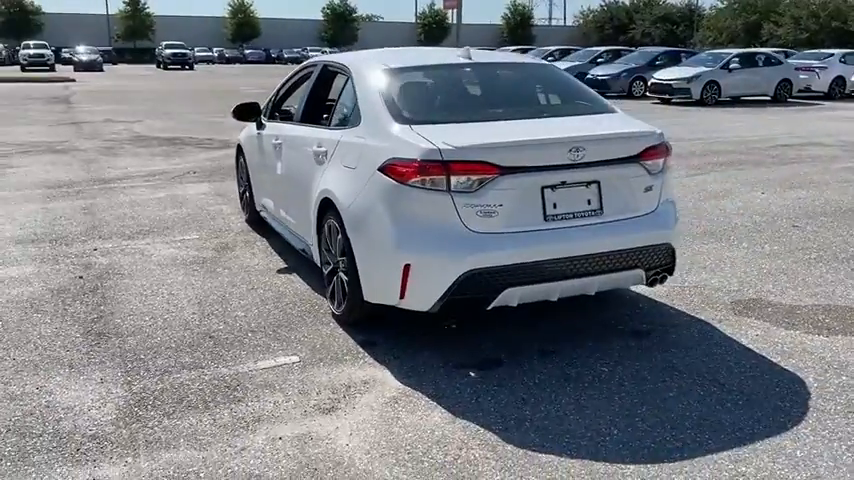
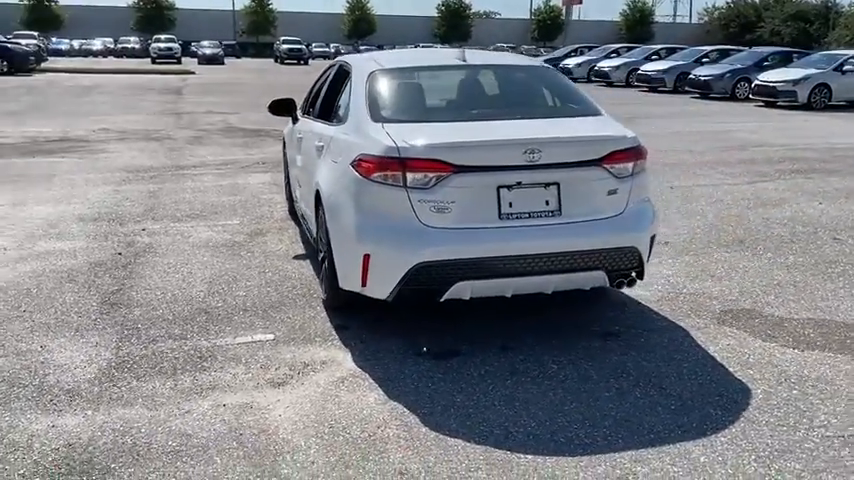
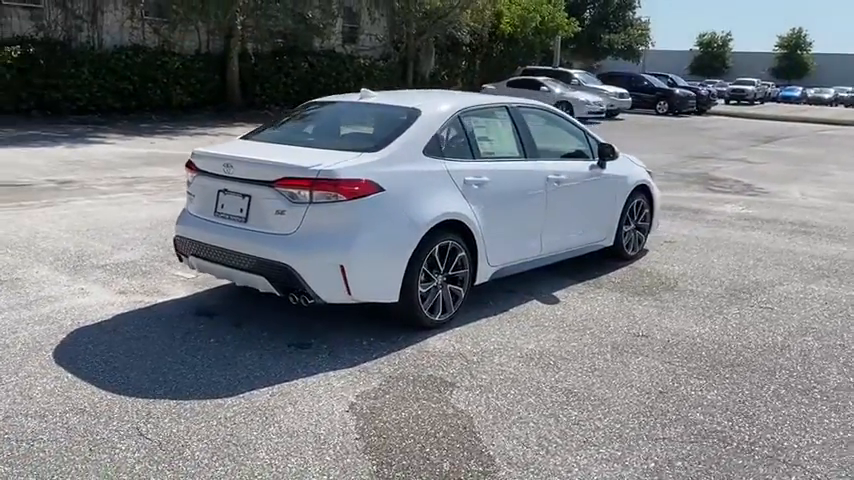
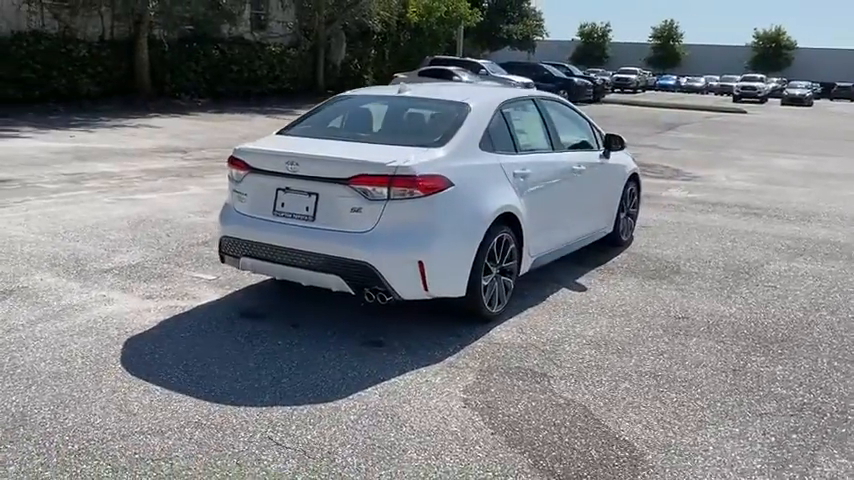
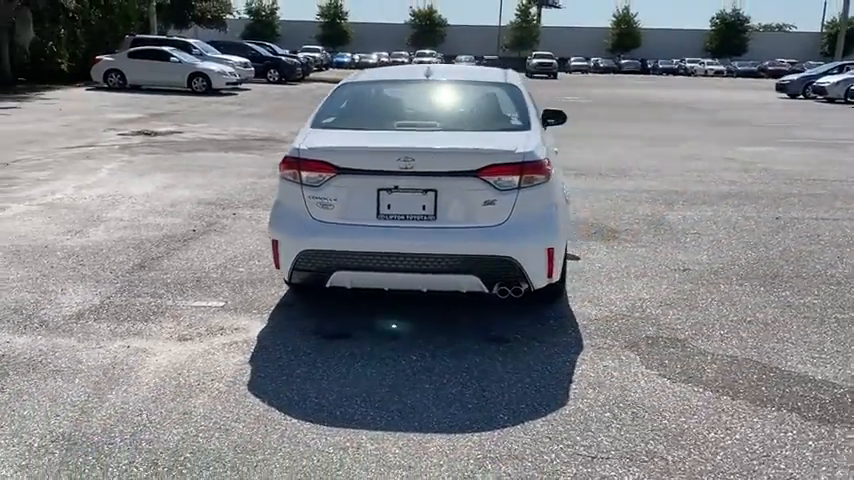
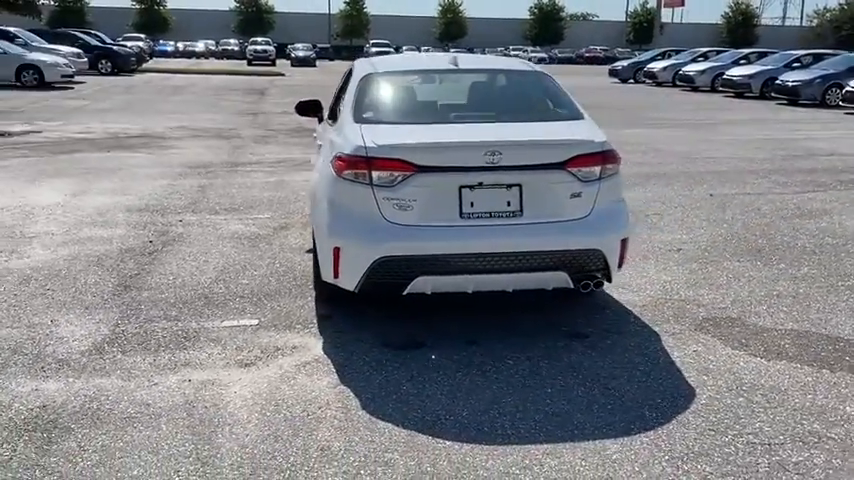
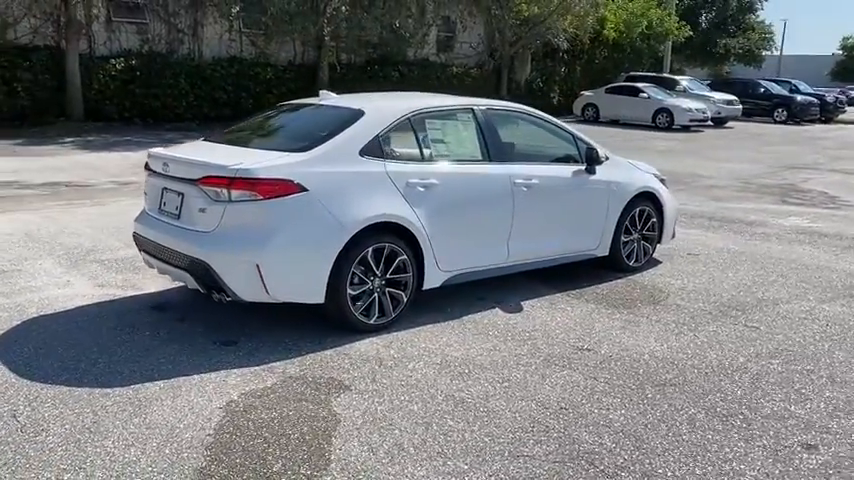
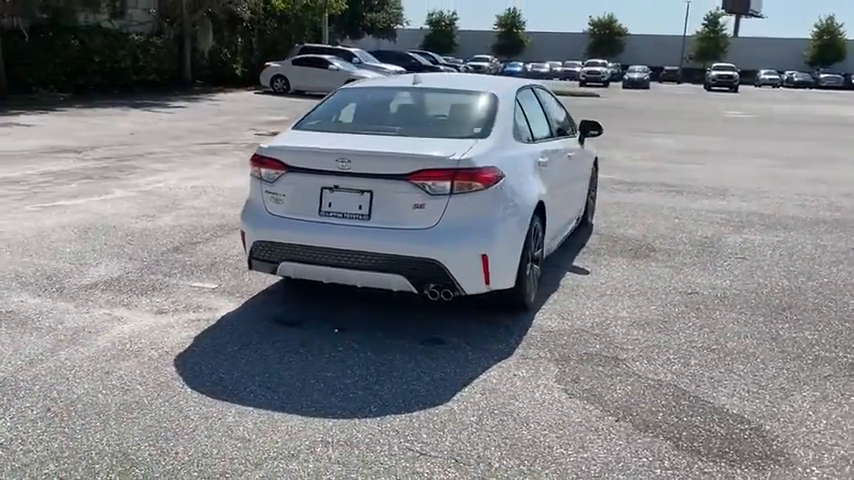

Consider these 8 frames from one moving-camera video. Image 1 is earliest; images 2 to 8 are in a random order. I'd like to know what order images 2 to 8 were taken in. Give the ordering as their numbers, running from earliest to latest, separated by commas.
2, 6, 5, 8, 4, 3, 7
